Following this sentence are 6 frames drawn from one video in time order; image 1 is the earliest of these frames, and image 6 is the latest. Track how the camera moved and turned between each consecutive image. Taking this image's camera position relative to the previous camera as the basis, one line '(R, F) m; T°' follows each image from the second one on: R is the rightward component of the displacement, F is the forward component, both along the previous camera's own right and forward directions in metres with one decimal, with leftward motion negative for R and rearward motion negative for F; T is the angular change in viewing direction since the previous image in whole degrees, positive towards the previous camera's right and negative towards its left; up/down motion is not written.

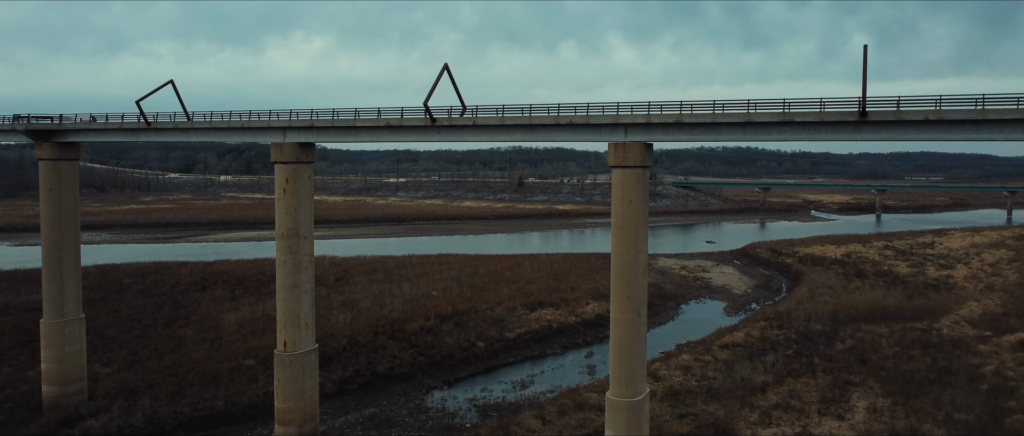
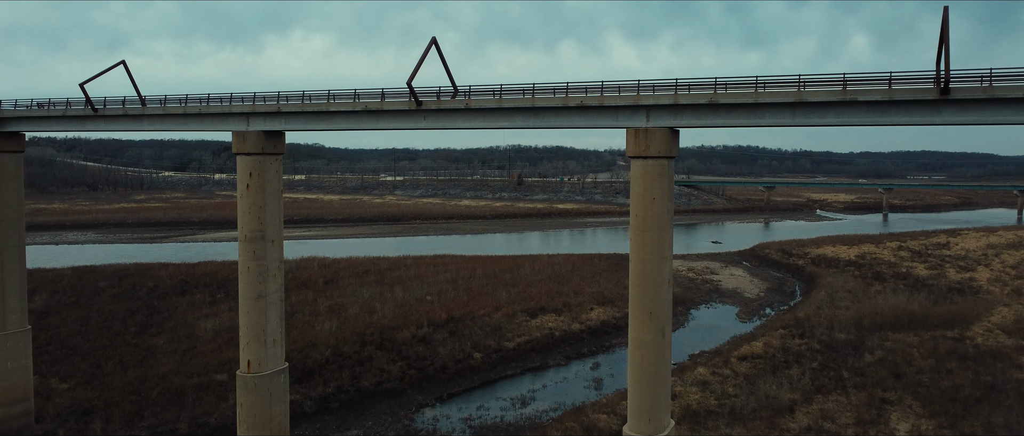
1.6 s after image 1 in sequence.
(0.0, +1.7) m; 0°
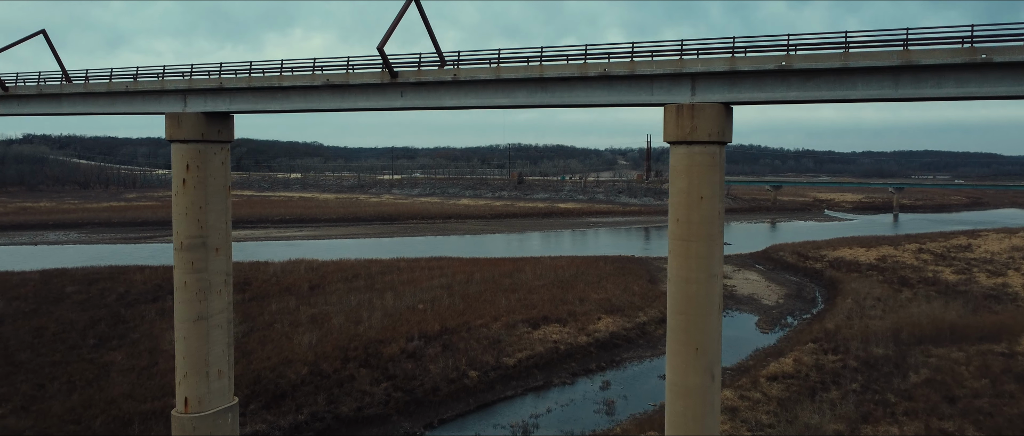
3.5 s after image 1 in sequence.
(0.0, +2.1) m; 0°
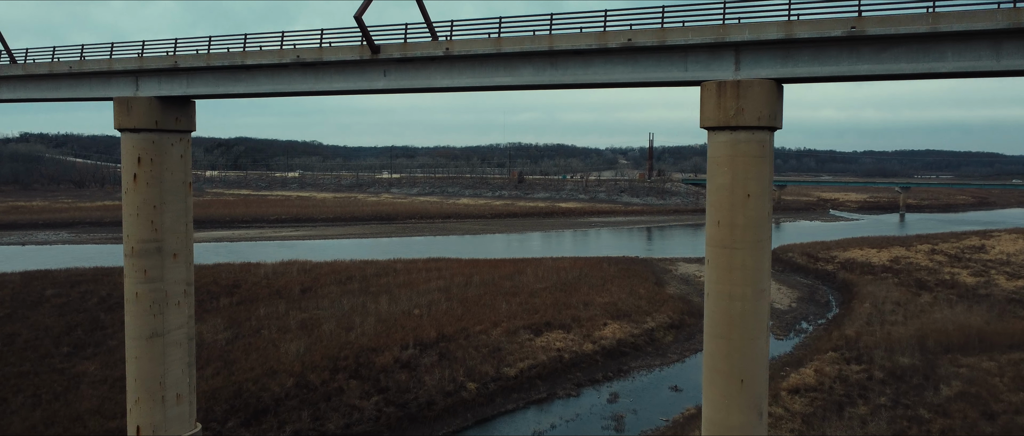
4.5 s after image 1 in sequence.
(0.0, +1.2) m; 0°
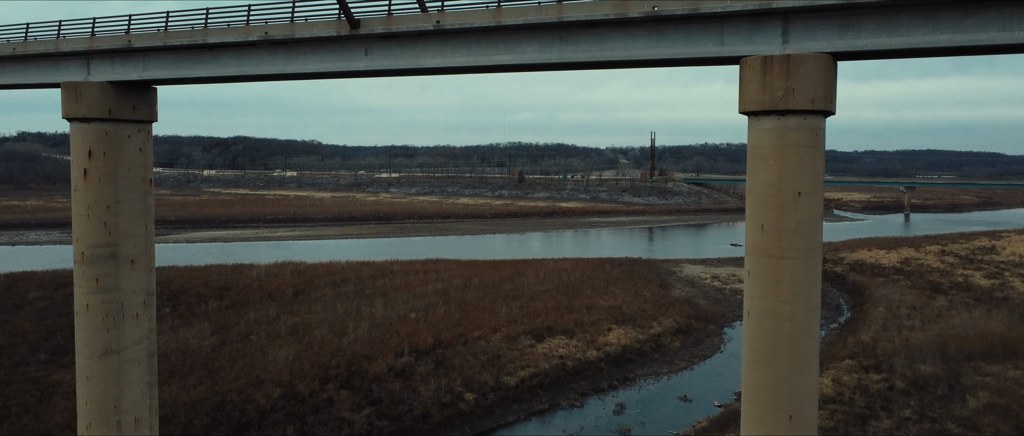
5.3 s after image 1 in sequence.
(0.0, +0.9) m; 0°
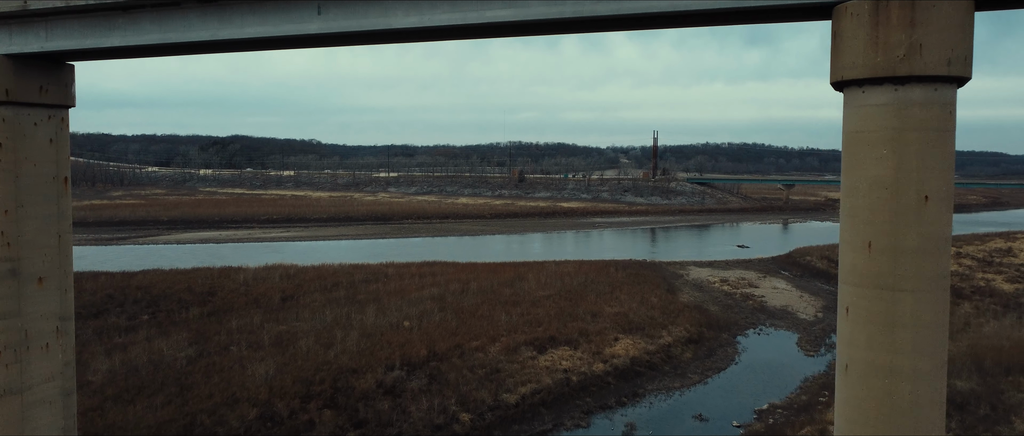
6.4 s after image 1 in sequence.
(0.0, +1.3) m; 0°
